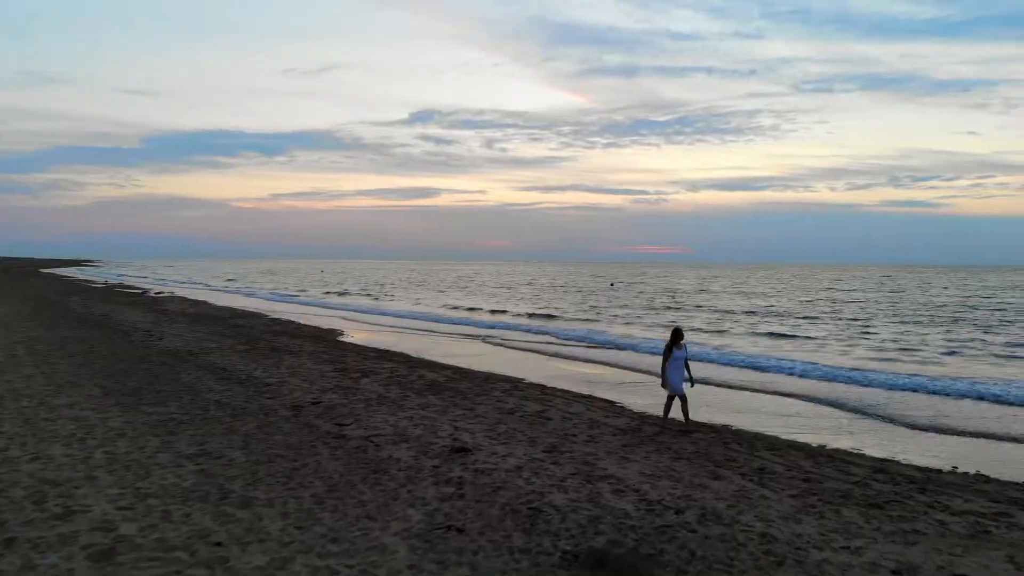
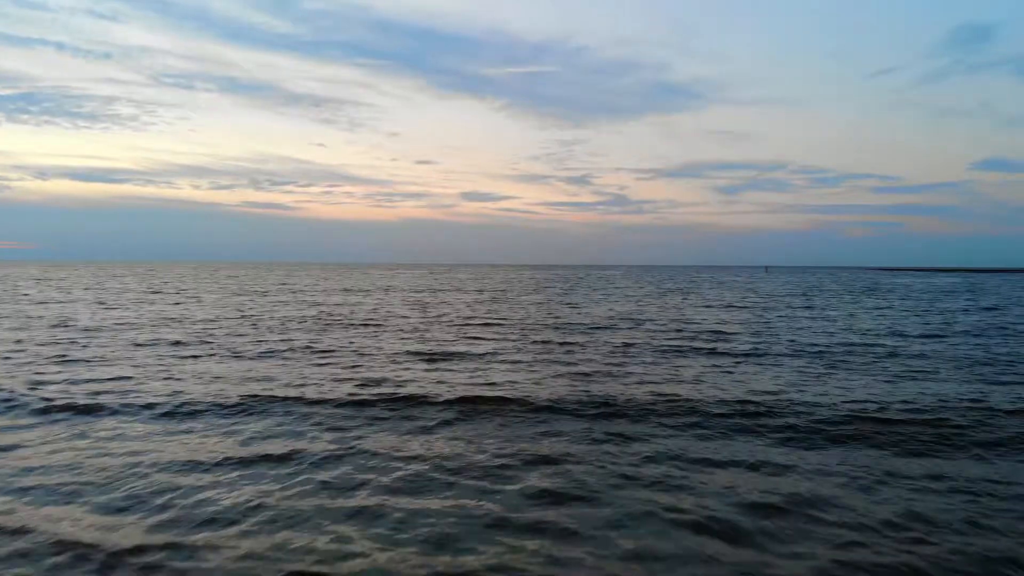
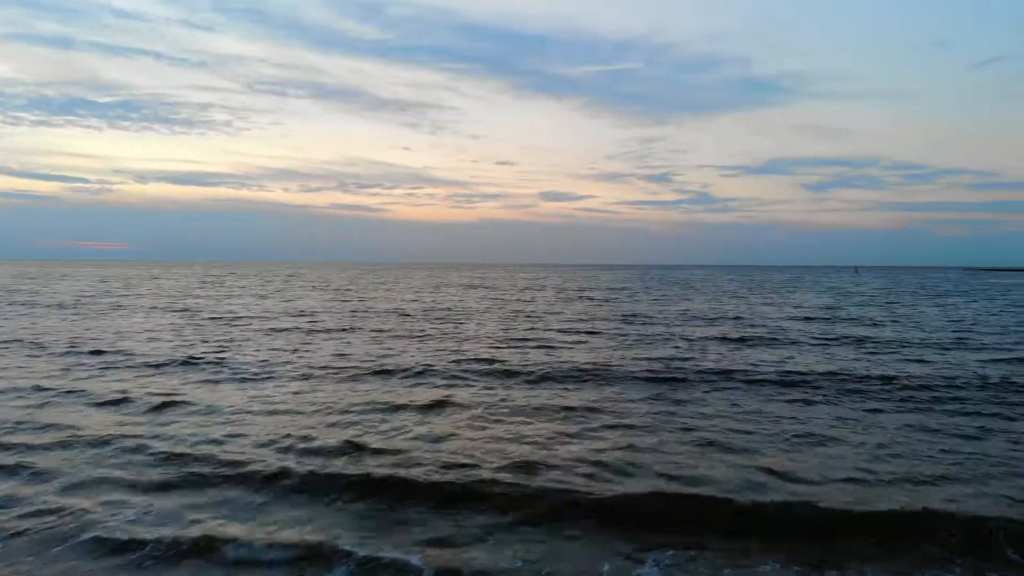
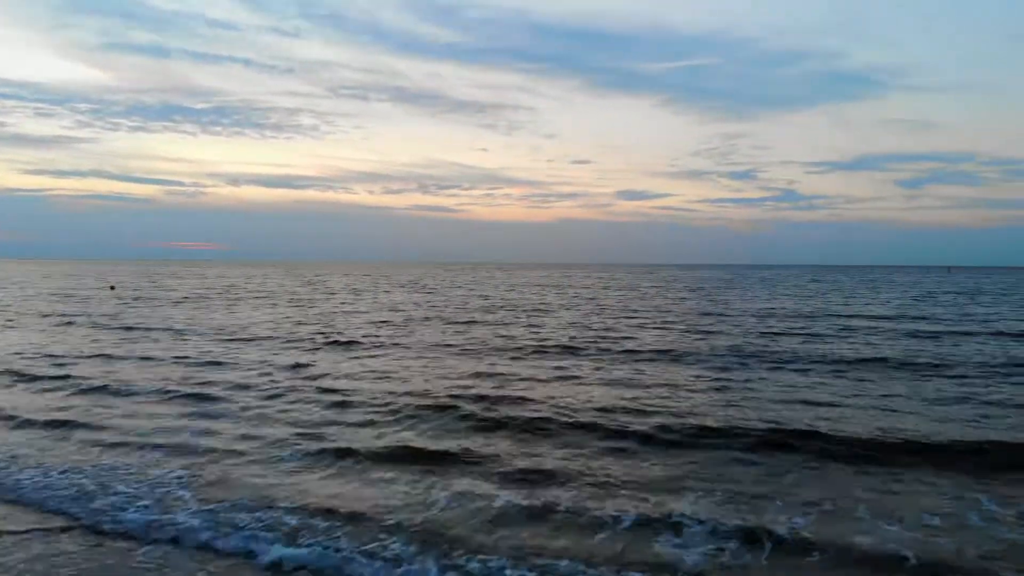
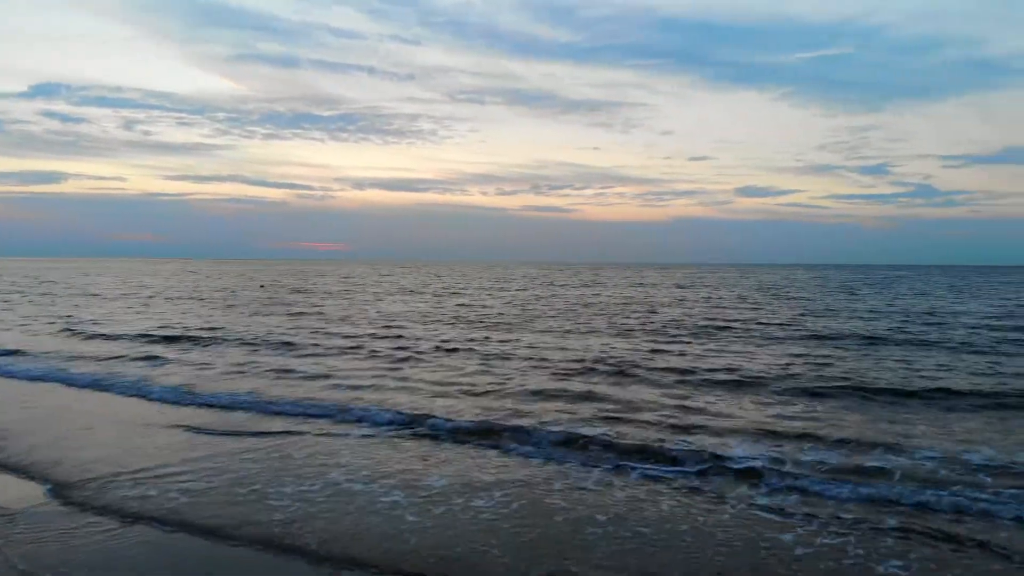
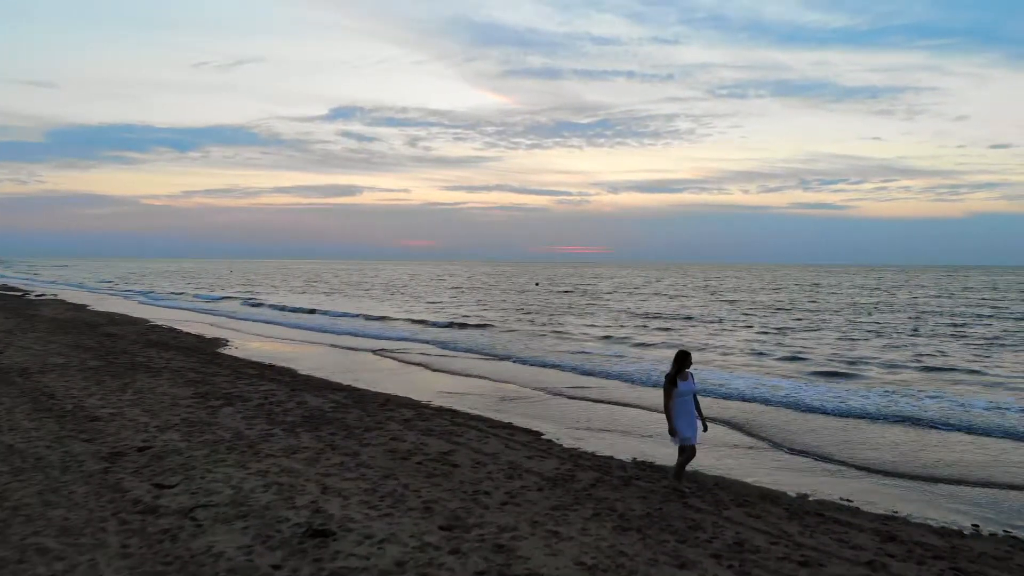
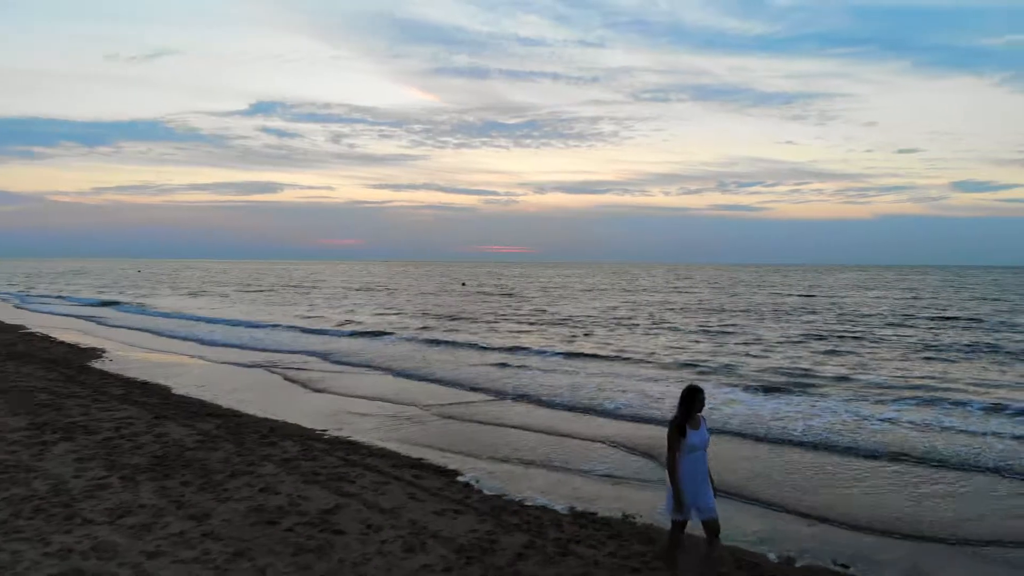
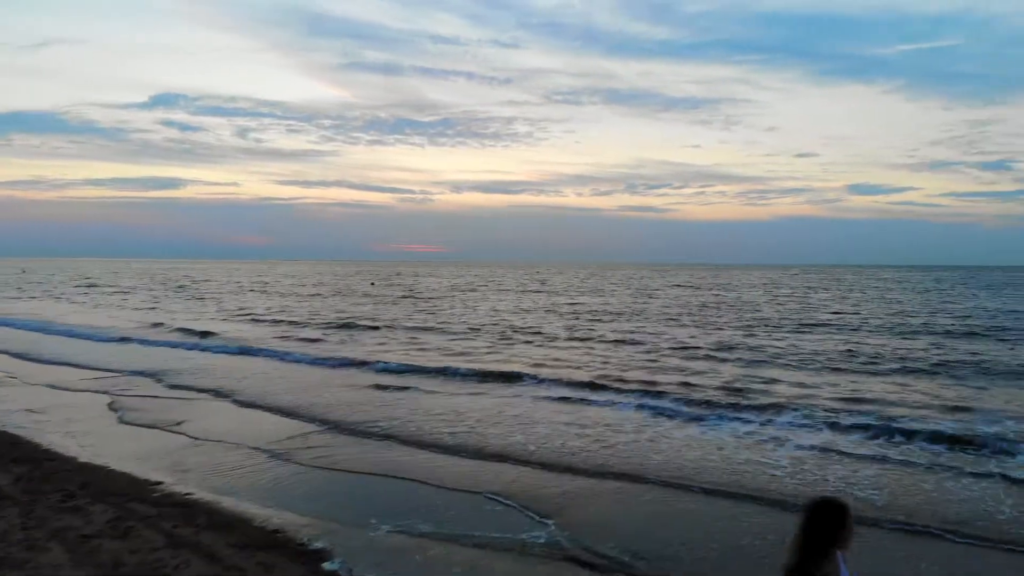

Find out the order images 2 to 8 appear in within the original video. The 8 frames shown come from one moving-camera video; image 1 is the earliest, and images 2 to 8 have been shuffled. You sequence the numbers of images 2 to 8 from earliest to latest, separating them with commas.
6, 7, 8, 5, 4, 3, 2
